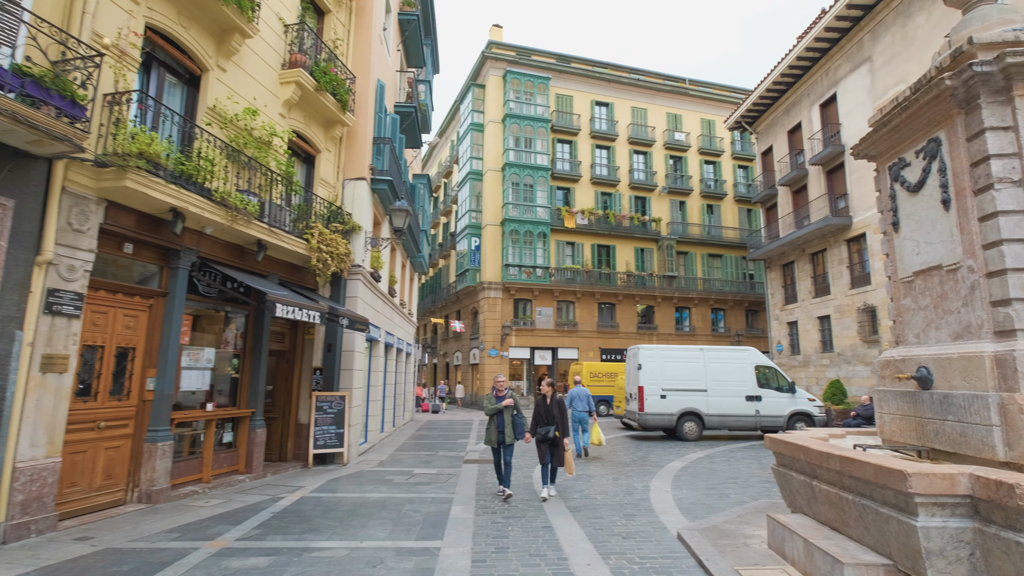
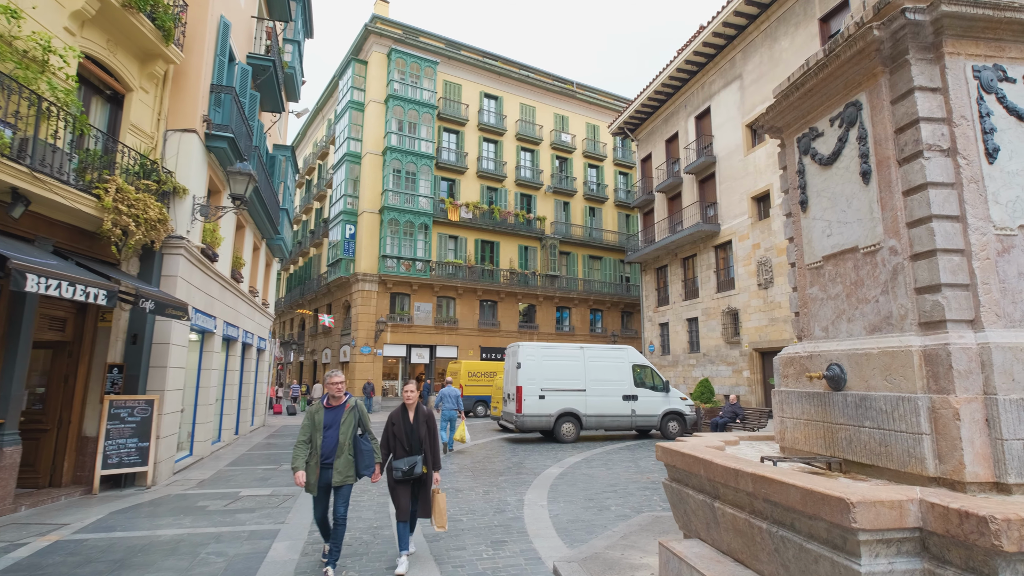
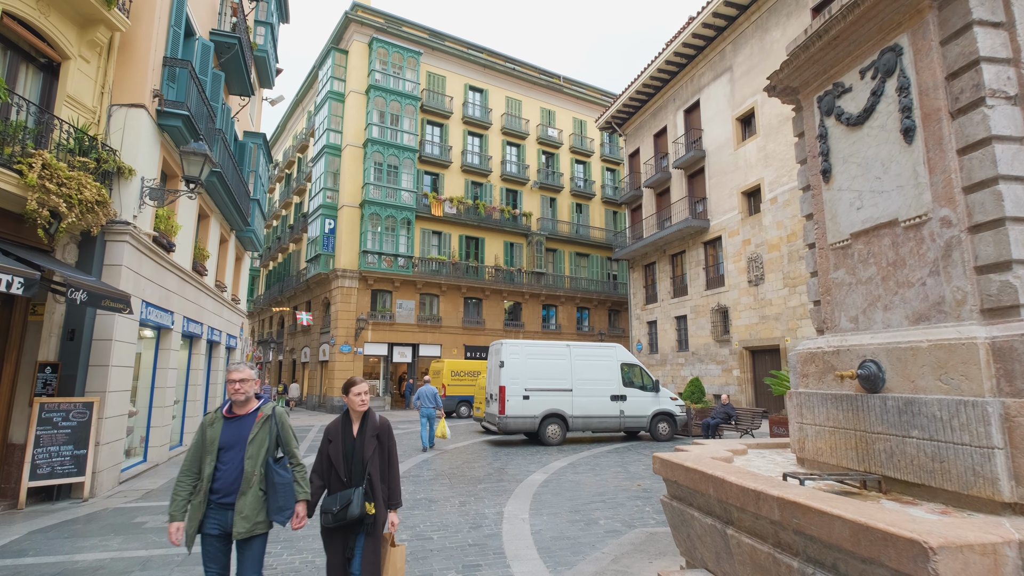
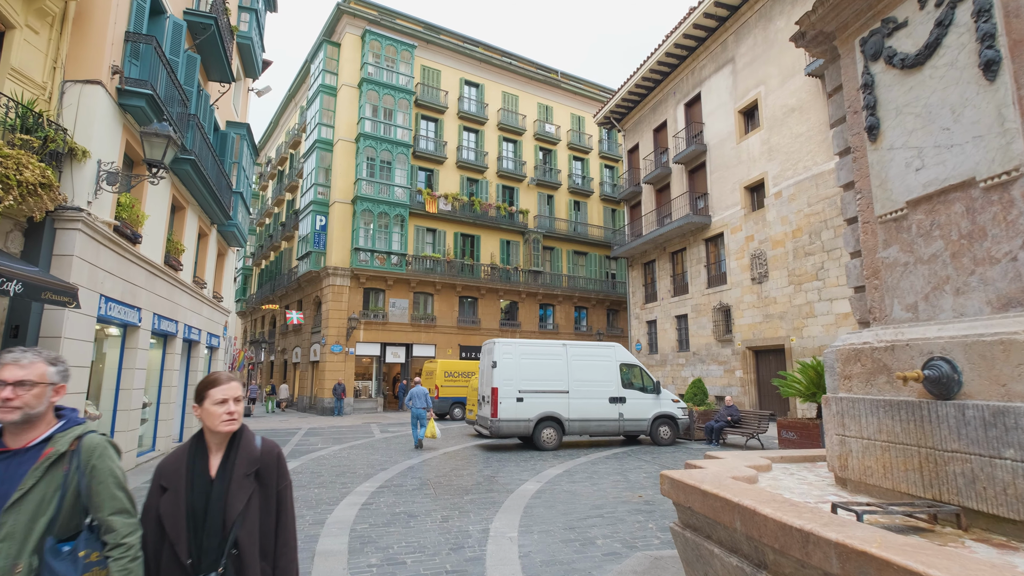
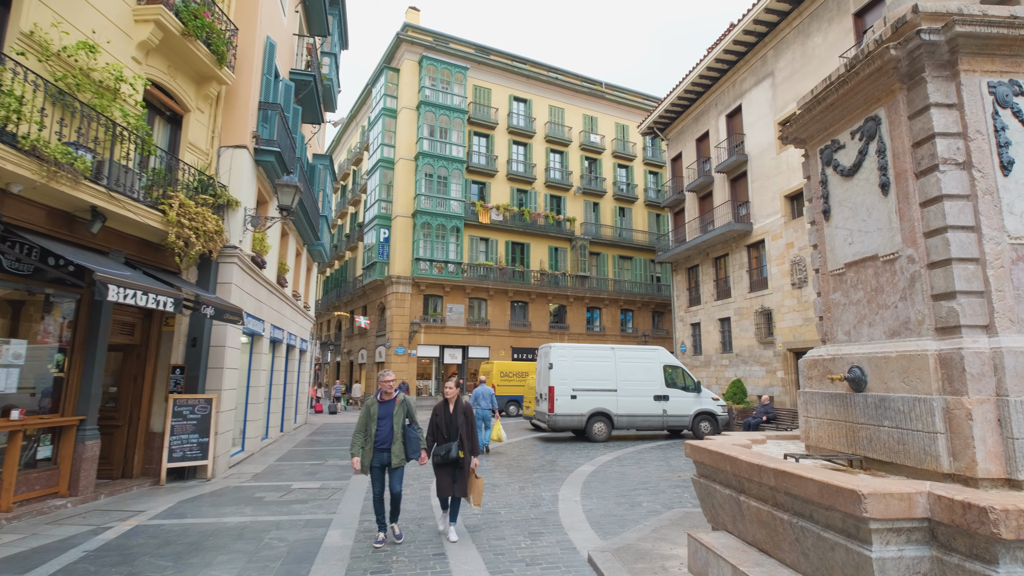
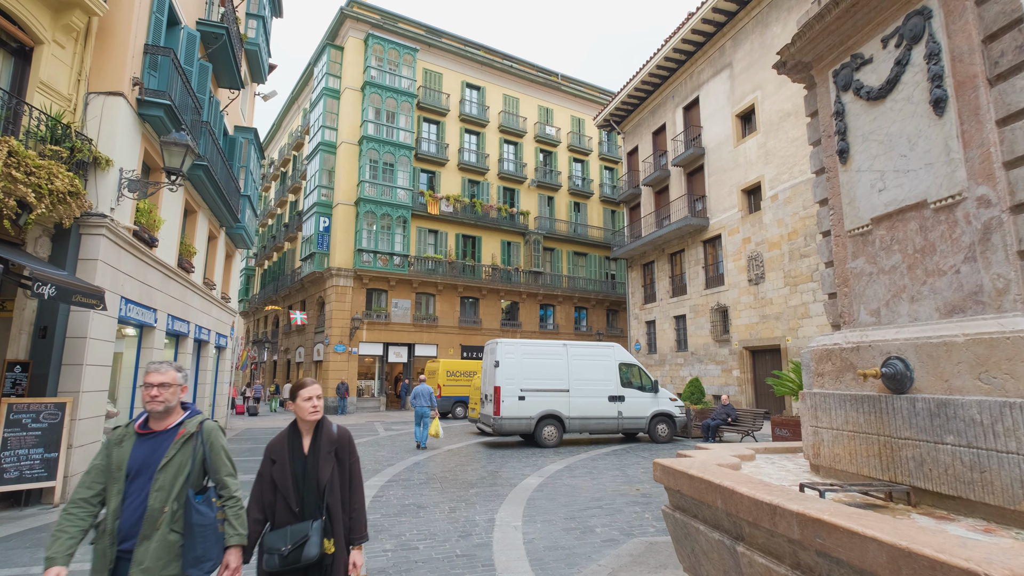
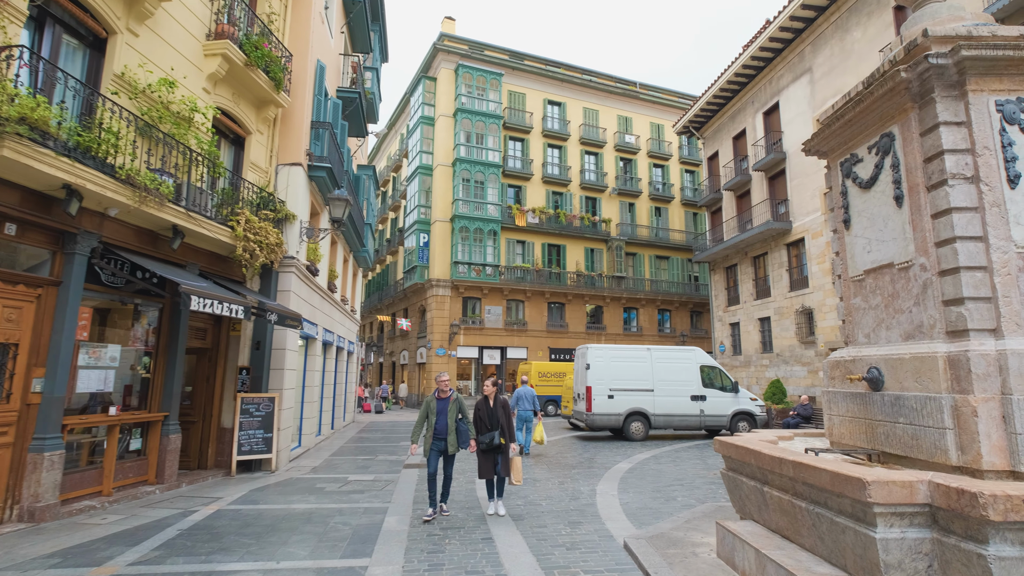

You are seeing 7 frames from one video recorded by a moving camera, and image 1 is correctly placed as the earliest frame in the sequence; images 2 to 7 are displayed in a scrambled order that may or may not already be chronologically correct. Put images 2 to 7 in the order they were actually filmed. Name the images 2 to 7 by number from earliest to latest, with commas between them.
7, 5, 2, 3, 6, 4
